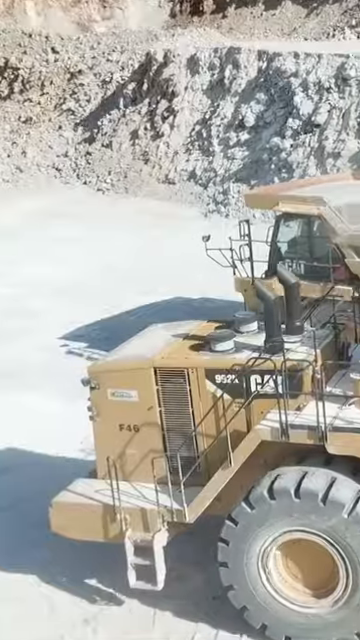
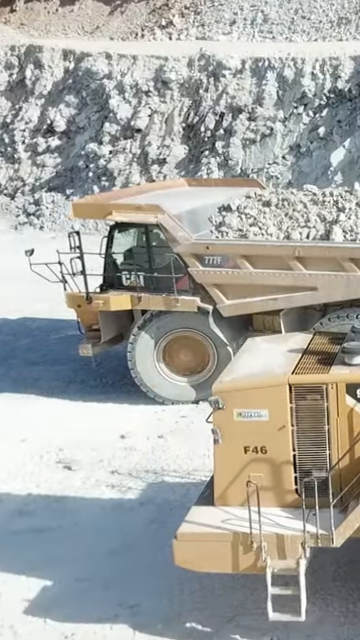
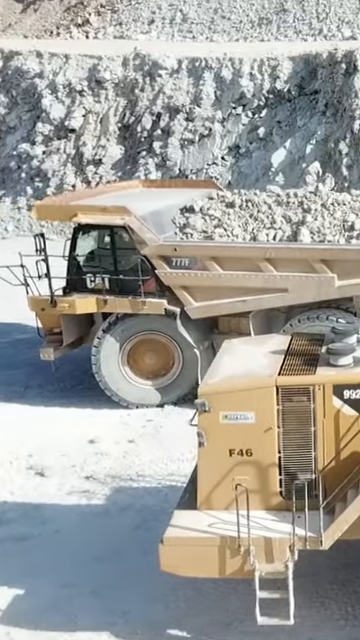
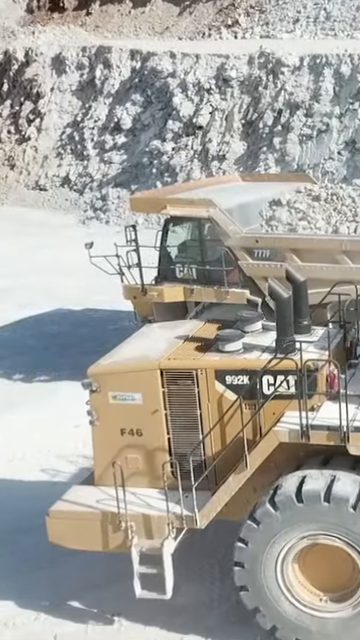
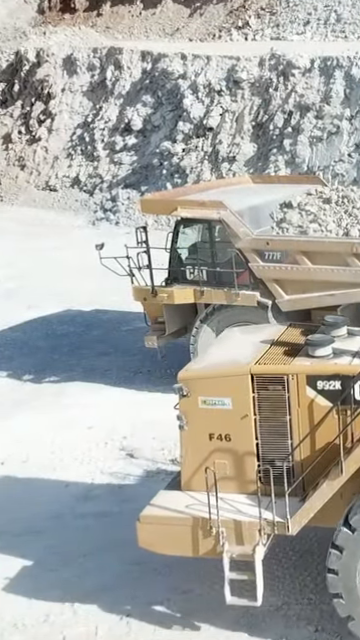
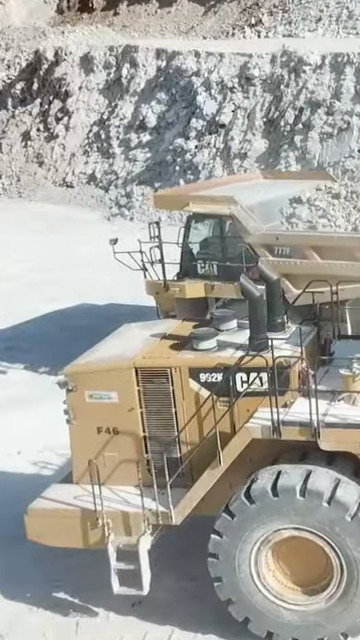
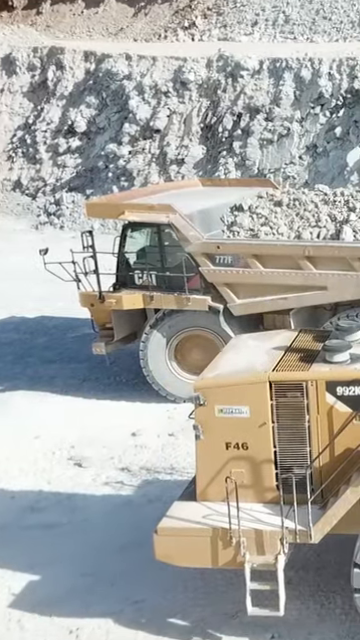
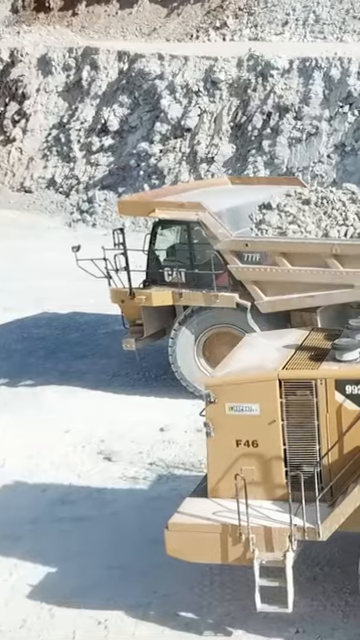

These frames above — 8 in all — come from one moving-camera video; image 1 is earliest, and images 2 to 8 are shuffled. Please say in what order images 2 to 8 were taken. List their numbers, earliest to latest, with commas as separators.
6, 4, 5, 8, 7, 2, 3
